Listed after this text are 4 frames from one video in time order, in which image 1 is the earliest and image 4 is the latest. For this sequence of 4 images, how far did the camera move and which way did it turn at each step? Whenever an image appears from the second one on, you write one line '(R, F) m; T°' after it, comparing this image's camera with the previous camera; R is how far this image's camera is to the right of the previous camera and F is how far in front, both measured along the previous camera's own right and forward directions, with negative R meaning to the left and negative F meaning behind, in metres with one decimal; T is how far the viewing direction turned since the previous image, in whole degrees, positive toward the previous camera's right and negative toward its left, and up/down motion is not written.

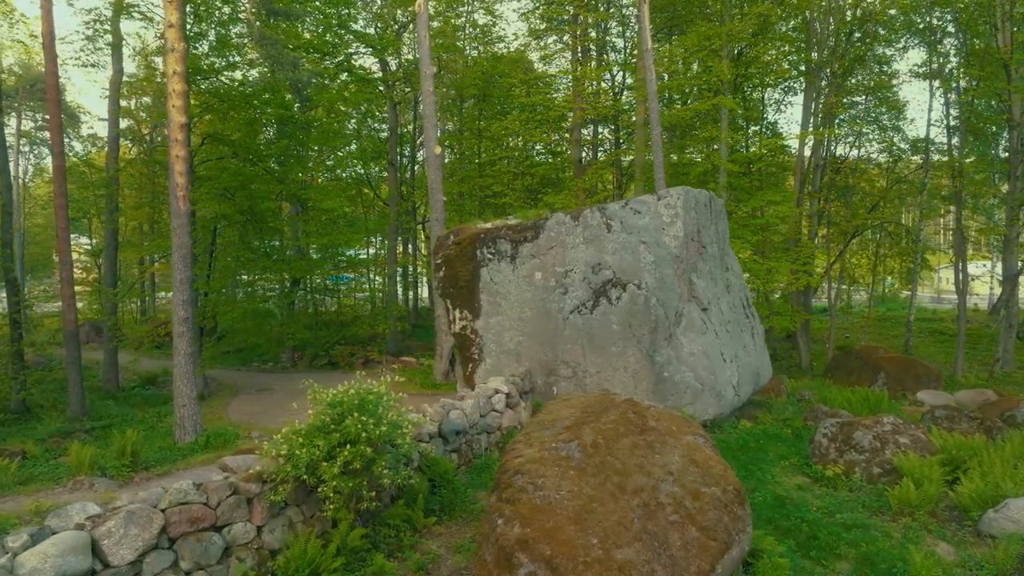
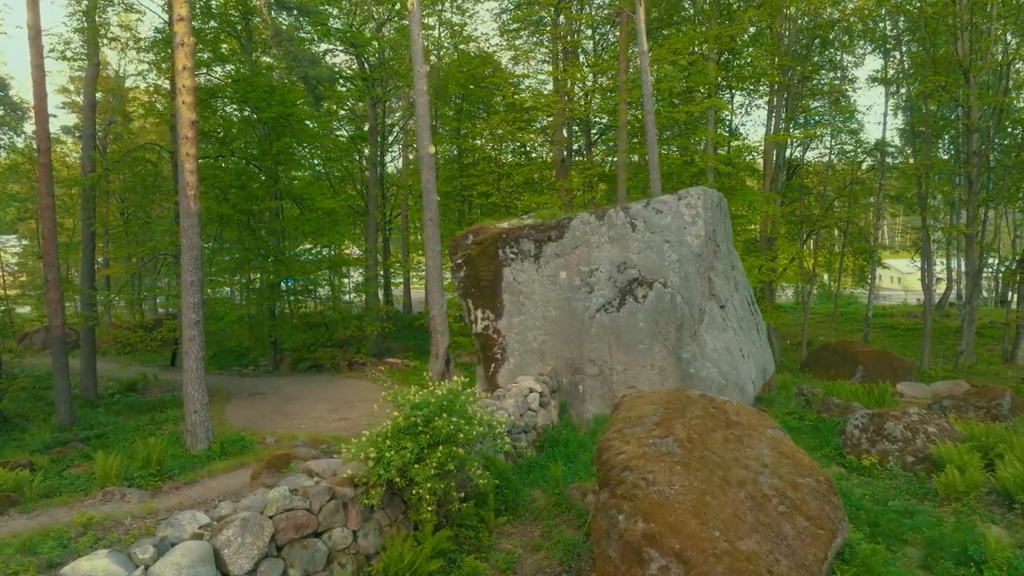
(-1.0, 0.0) m; +4°
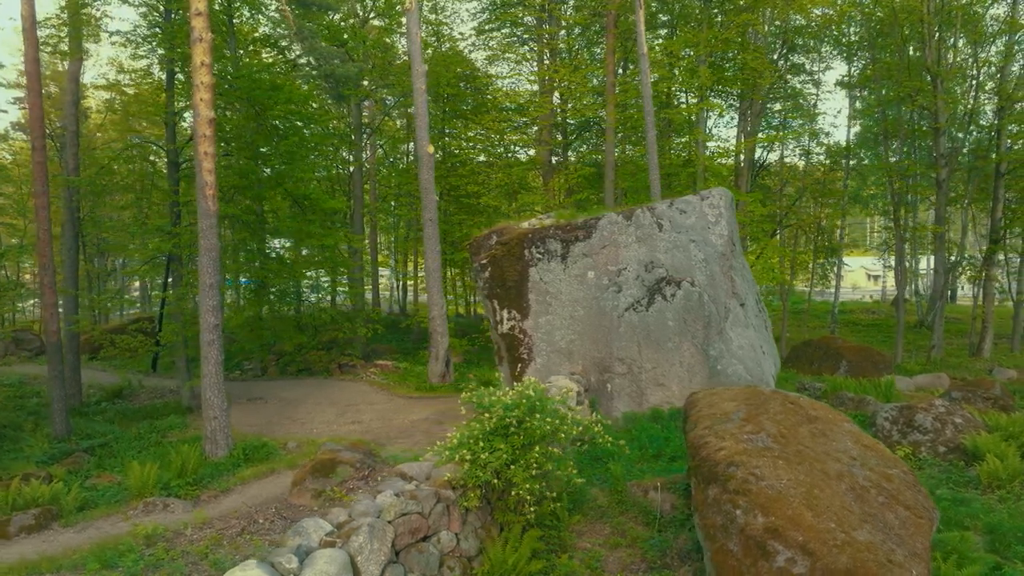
(-1.0, 0.0) m; +3°
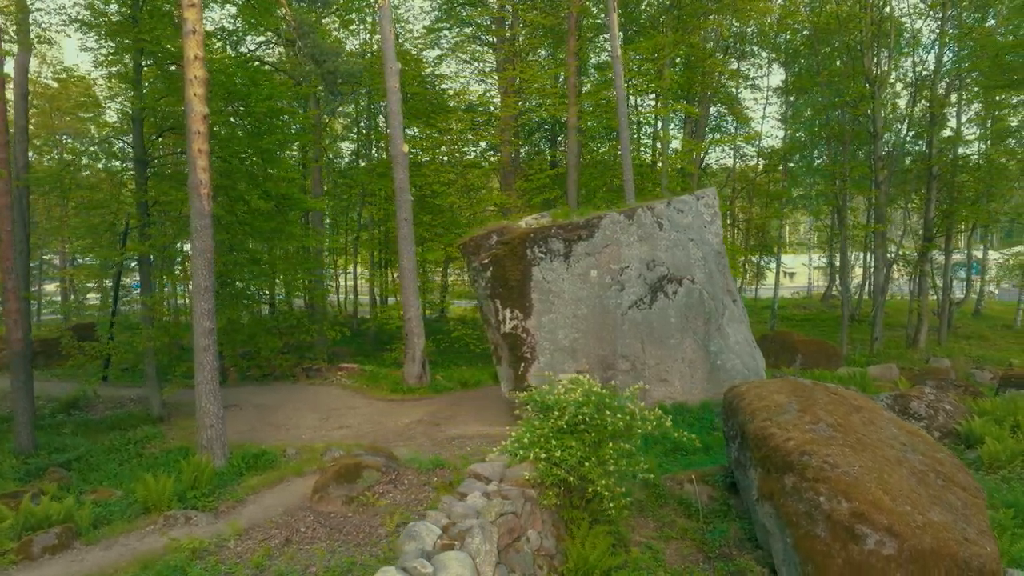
(-1.0, 0.0) m; +5°
